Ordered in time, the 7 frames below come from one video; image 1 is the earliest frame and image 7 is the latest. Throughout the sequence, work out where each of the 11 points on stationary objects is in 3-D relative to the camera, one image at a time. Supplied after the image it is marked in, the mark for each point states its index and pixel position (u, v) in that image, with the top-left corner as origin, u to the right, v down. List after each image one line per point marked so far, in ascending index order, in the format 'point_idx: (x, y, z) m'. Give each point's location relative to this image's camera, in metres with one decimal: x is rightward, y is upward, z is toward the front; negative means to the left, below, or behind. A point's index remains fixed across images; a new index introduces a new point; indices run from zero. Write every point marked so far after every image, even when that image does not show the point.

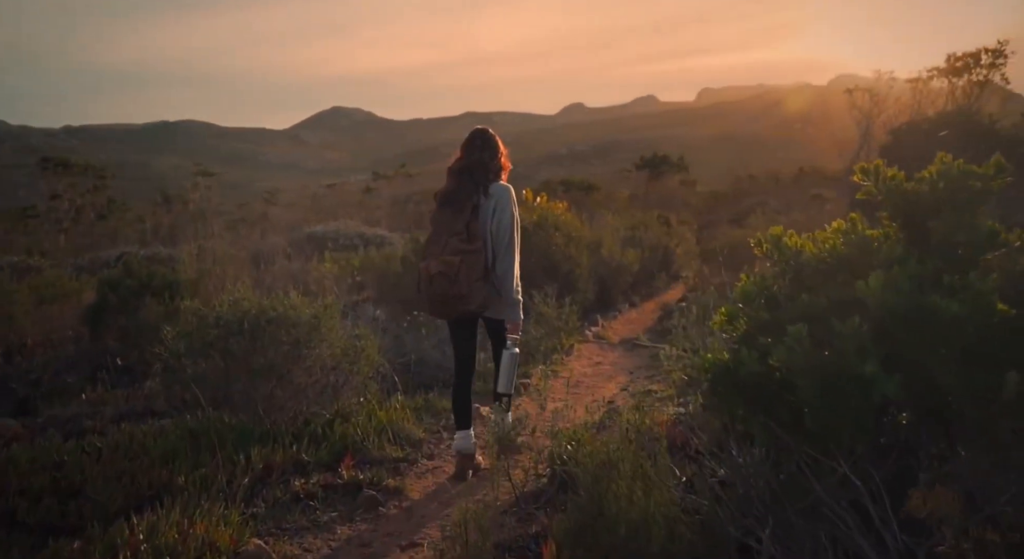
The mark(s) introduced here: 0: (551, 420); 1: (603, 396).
0: (+0.3, -1.0, +5.1) m
1: (+0.7, -1.0, +5.8) m
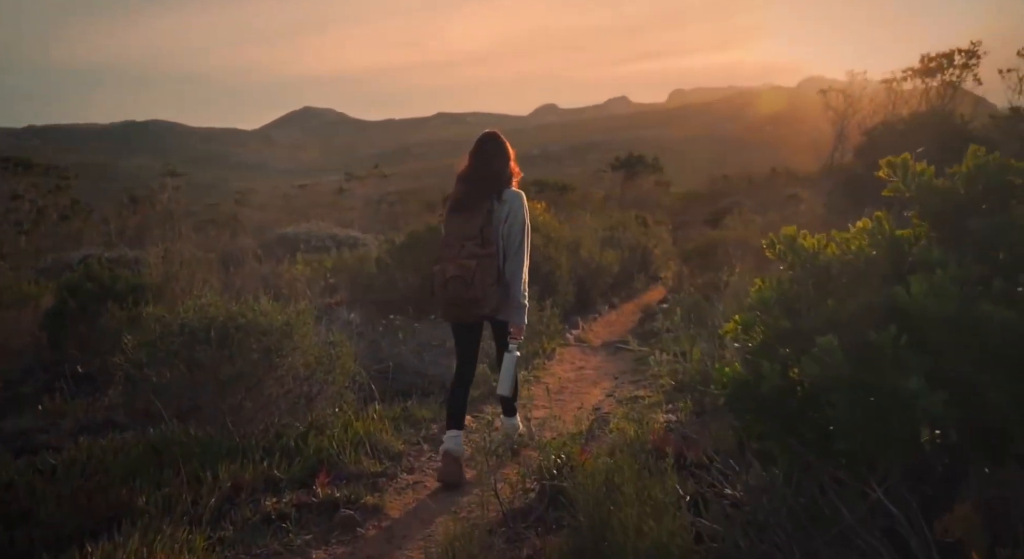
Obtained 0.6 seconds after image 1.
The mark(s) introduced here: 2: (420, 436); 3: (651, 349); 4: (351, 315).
0: (+0.2, -1.0, +4.9) m
1: (+0.6, -1.0, +5.6) m
2: (-0.6, -1.1, +5.0) m
3: (+1.4, -0.7, +7.2) m
4: (-1.8, -0.4, +8.3) m
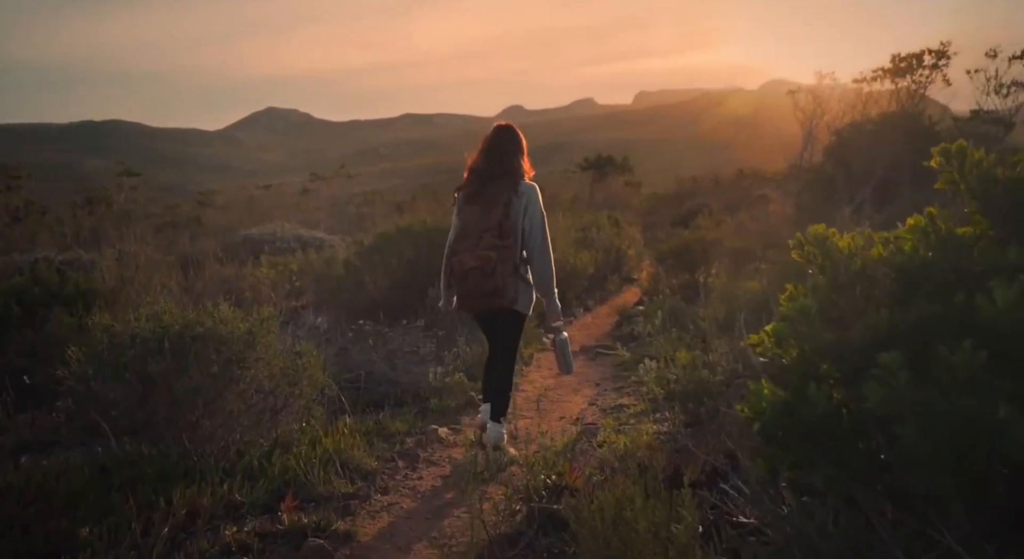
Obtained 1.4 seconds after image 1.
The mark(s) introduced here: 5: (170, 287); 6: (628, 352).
0: (0.0, -1.1, +4.6) m
1: (+0.4, -1.0, +5.3) m
2: (-0.8, -1.1, +4.6) m
3: (+1.2, -0.7, +7.0) m
4: (-2.1, -0.4, +7.9) m
5: (-3.6, -0.1, +7.6) m
6: (+1.1, -0.7, +7.1) m
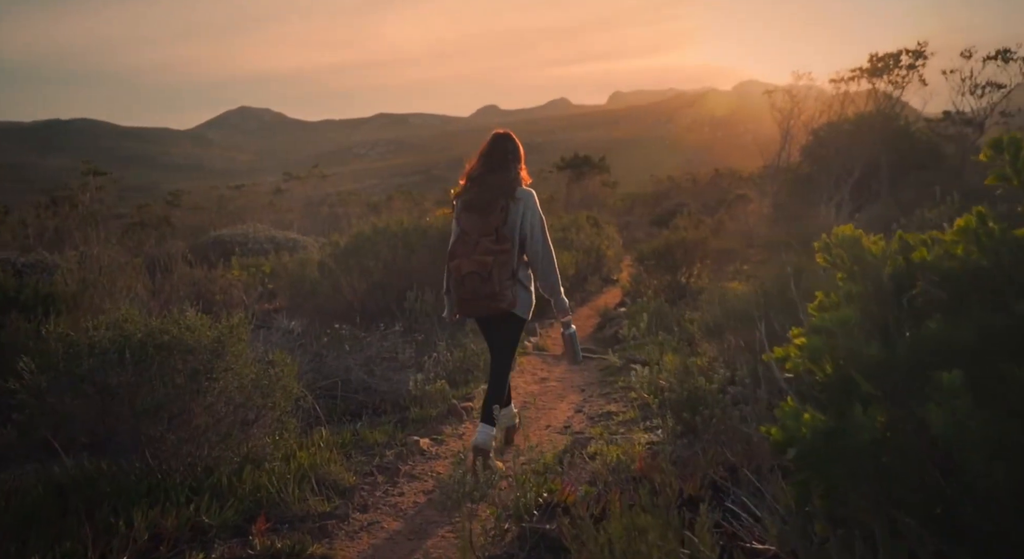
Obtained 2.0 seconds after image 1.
0: (0.0, -1.1, +4.4) m
1: (+0.3, -1.0, +5.1) m
2: (-0.8, -1.1, +4.4) m
3: (+1.0, -0.8, +6.8) m
4: (-2.3, -0.5, +7.6) m
5: (-3.8, -0.1, +7.2) m
6: (+1.0, -0.7, +6.9) m
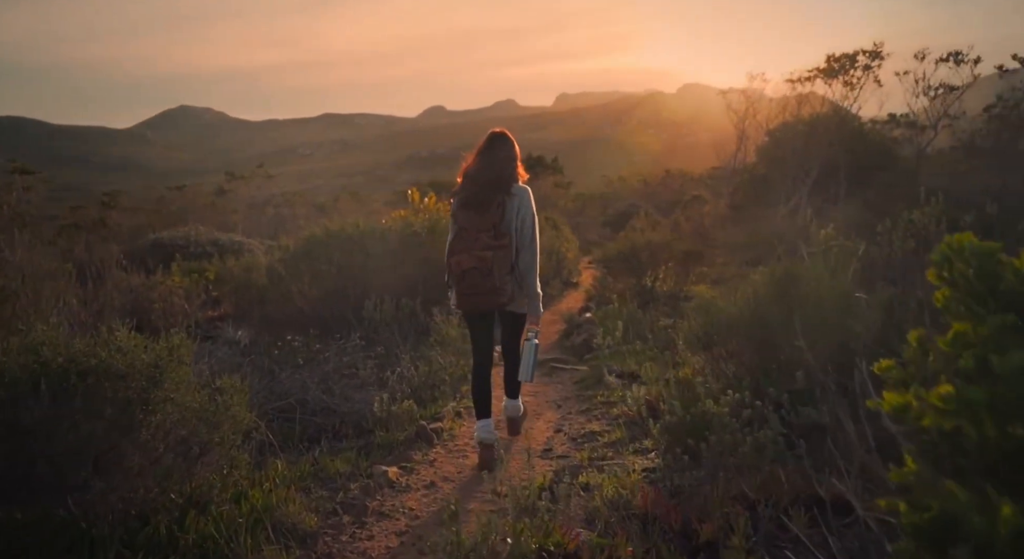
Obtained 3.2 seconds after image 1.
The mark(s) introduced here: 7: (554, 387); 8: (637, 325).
0: (-0.1, -1.1, +3.9) m
1: (+0.2, -1.1, +4.7) m
2: (-0.9, -1.2, +3.9) m
3: (+0.7, -0.8, +6.4) m
4: (-2.6, -0.6, +7.0) m
5: (-4.1, -0.2, +6.5) m
6: (+0.7, -0.8, +6.5) m
7: (+0.4, -0.9, +6.2) m
8: (+1.3, -0.5, +7.5) m
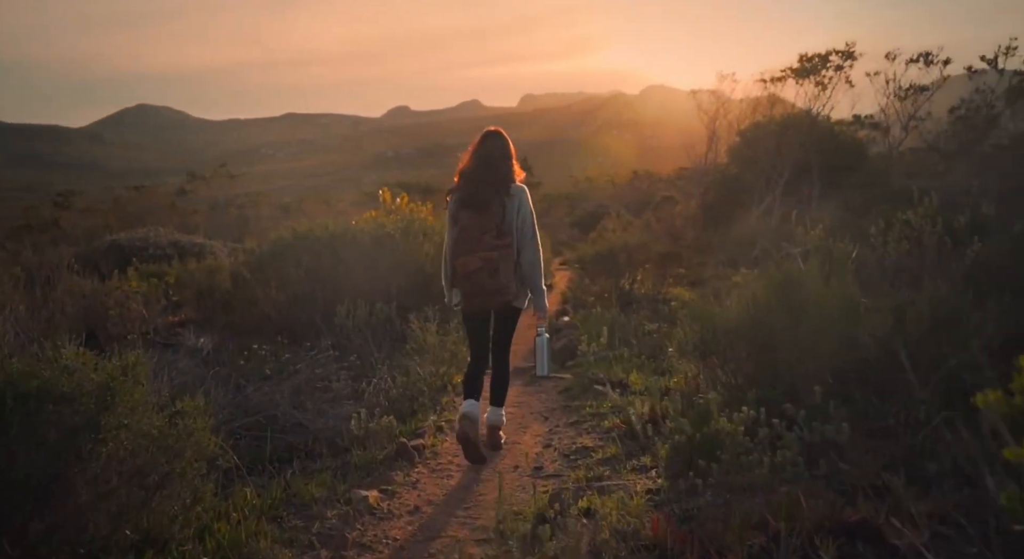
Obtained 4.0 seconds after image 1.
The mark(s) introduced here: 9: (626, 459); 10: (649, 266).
0: (-0.2, -1.2, +3.6) m
1: (+0.1, -1.1, +4.4) m
2: (-1.0, -1.2, +3.5) m
3: (+0.6, -0.8, +6.1) m
4: (-2.8, -0.6, +6.6) m
5: (-4.2, -0.3, +6.0) m
6: (+0.5, -0.8, +6.3) m
7: (+0.2, -1.0, +5.9) m
8: (+1.1, -0.5, +7.2) m
9: (+0.7, -1.0, +4.2) m
10: (+2.1, +0.2, +11.1) m
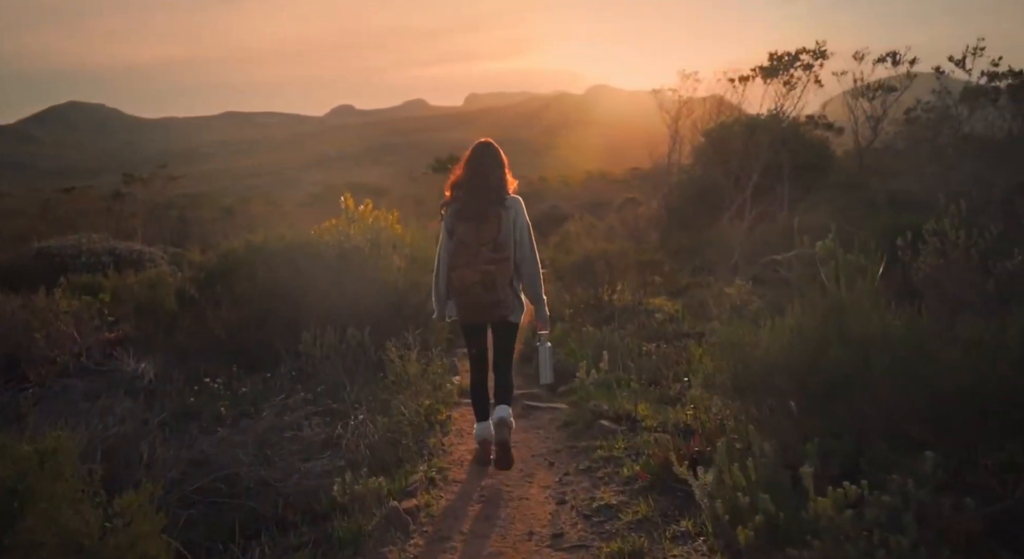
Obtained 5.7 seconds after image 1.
0: (0.0, -1.4, +2.9) m
1: (+0.2, -1.3, +3.7) m
2: (-0.8, -1.4, +2.8) m
3: (+0.5, -1.0, +5.5) m
4: (-2.9, -0.8, +5.7) m
5: (-4.3, -0.5, +5.0) m
6: (+0.5, -1.0, +5.6) m
7: (+0.2, -1.1, +5.3) m
8: (+1.0, -0.7, +6.6) m
9: (+0.8, -1.2, +3.6) m
10: (+1.7, +0.1, +10.6) m
